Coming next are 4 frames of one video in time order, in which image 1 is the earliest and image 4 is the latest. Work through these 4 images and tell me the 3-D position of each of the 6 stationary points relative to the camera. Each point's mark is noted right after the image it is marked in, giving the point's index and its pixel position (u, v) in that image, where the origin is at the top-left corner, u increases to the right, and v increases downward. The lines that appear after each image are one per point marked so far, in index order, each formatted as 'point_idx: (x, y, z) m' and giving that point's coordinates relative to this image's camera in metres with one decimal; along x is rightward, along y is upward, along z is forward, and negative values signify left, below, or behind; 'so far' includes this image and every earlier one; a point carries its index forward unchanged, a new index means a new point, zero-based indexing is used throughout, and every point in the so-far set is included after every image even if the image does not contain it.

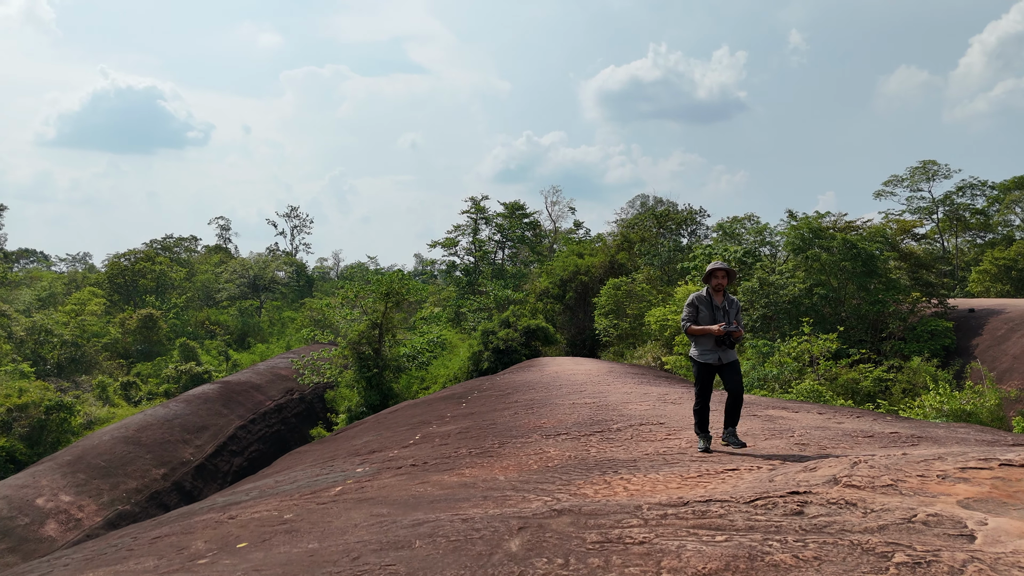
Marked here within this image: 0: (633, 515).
0: (+0.5, -0.9, +2.3) m
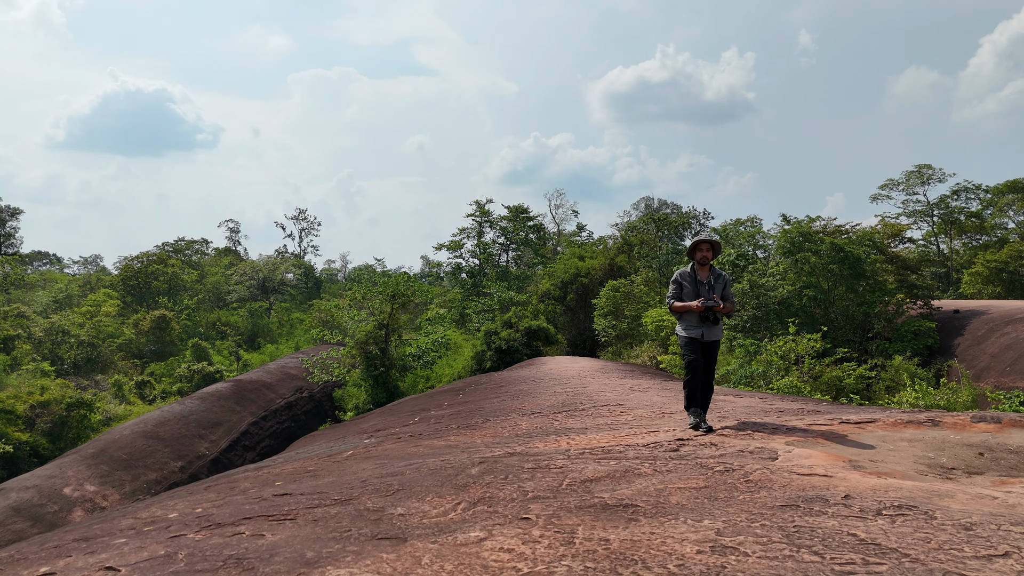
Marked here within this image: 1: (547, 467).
0: (+0.3, -1.0, +3.1) m
1: (+0.2, -0.9, +2.8) m
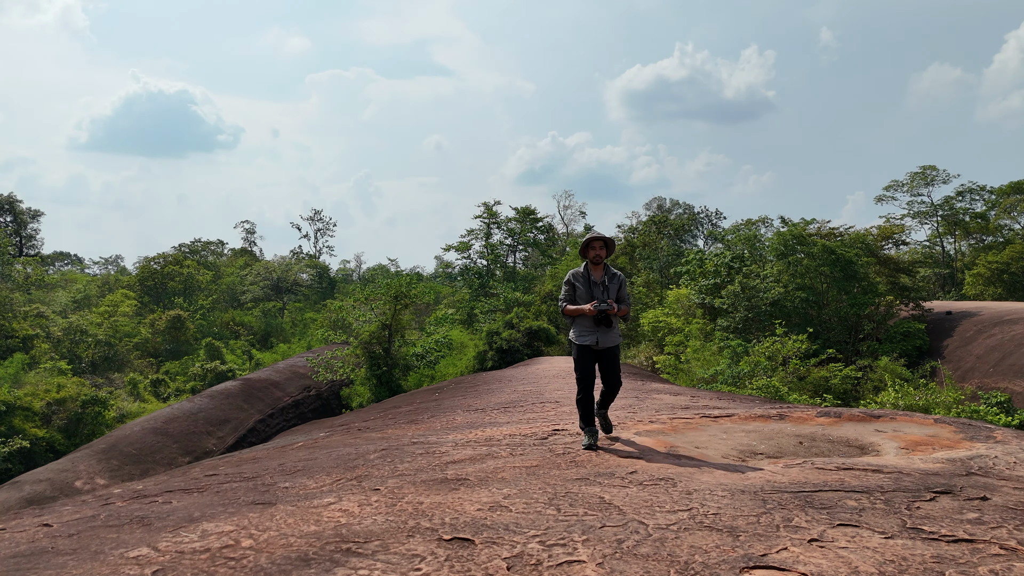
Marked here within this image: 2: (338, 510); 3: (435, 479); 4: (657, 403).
0: (-0.4, -1.0, +3.6) m
1: (-0.5, -1.0, +3.3) m
2: (-0.7, -0.9, +2.3) m
3: (-0.4, -0.9, +2.7) m
4: (+1.5, -1.2, +5.6) m
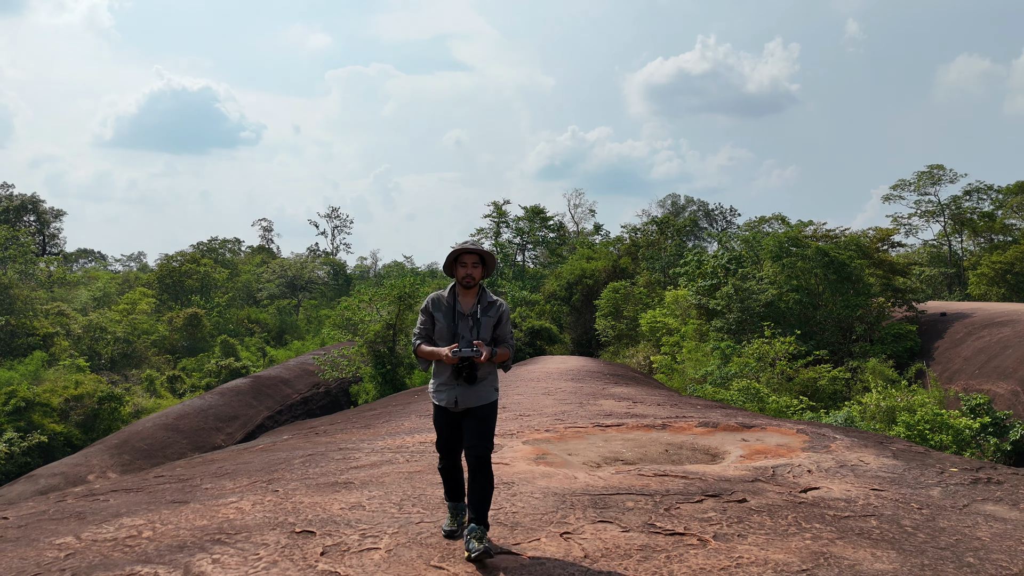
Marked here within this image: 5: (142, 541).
0: (-1.0, -1.2, +4.1) m
1: (-1.1, -1.2, +3.8) m
2: (-1.4, -1.1, +2.8) m
3: (-1.0, -1.1, +3.1) m
4: (+0.9, -1.3, +6.0) m
5: (-1.6, -1.1, +2.4) m
